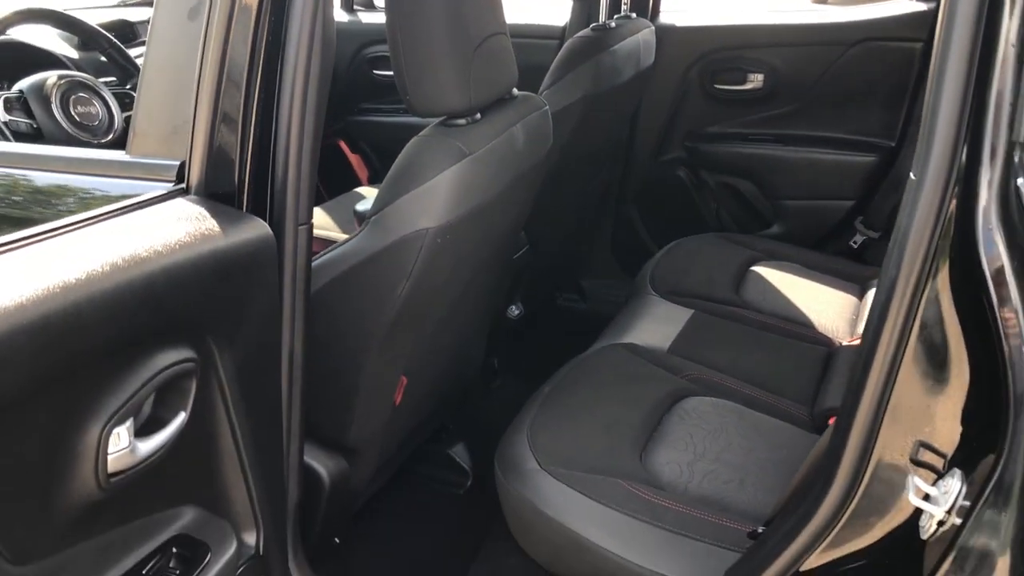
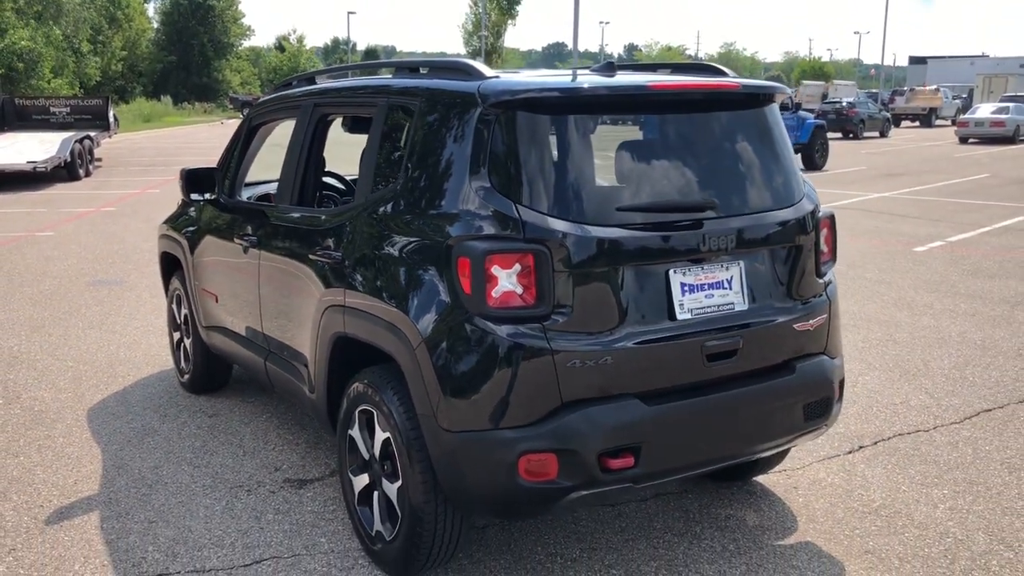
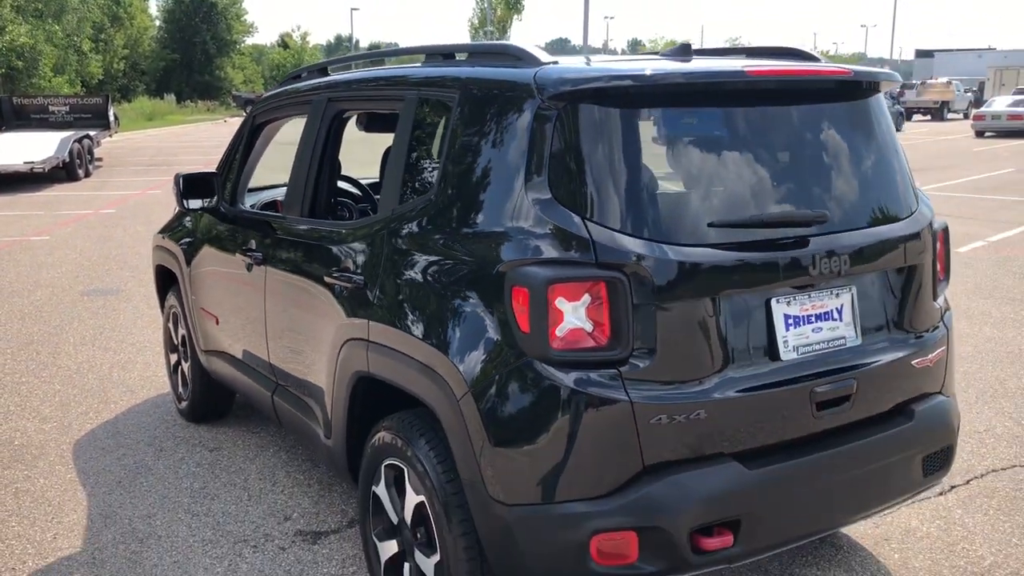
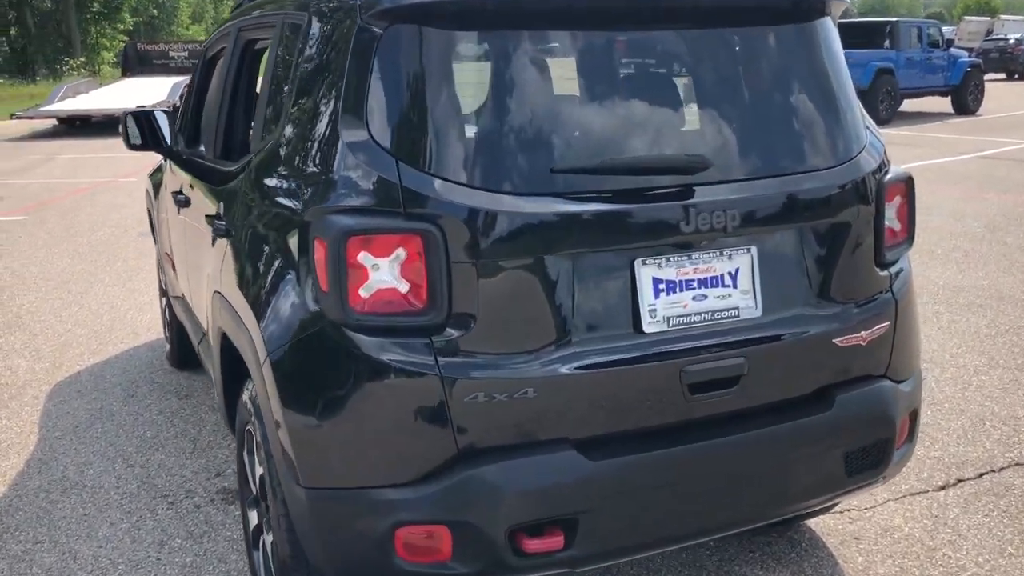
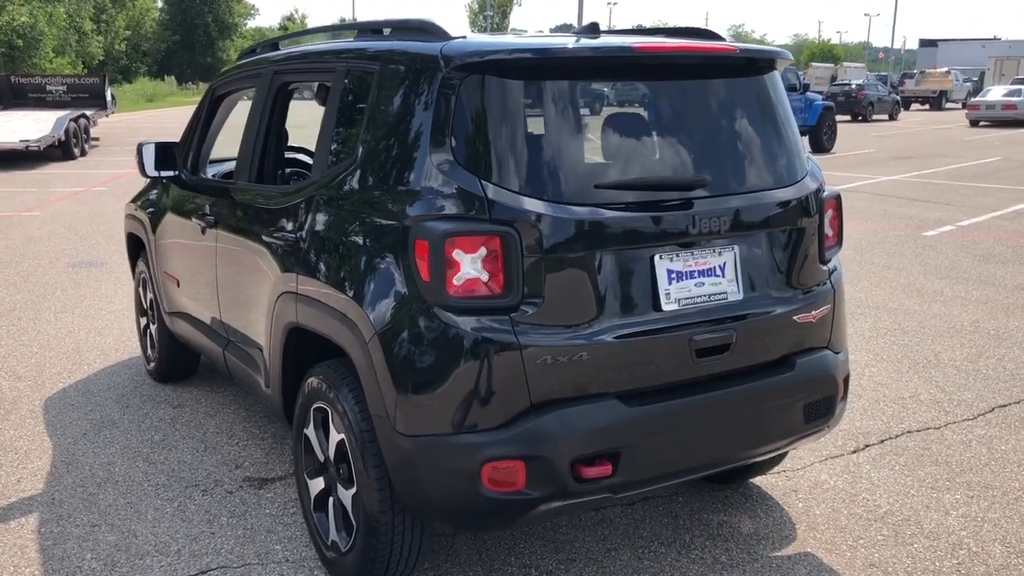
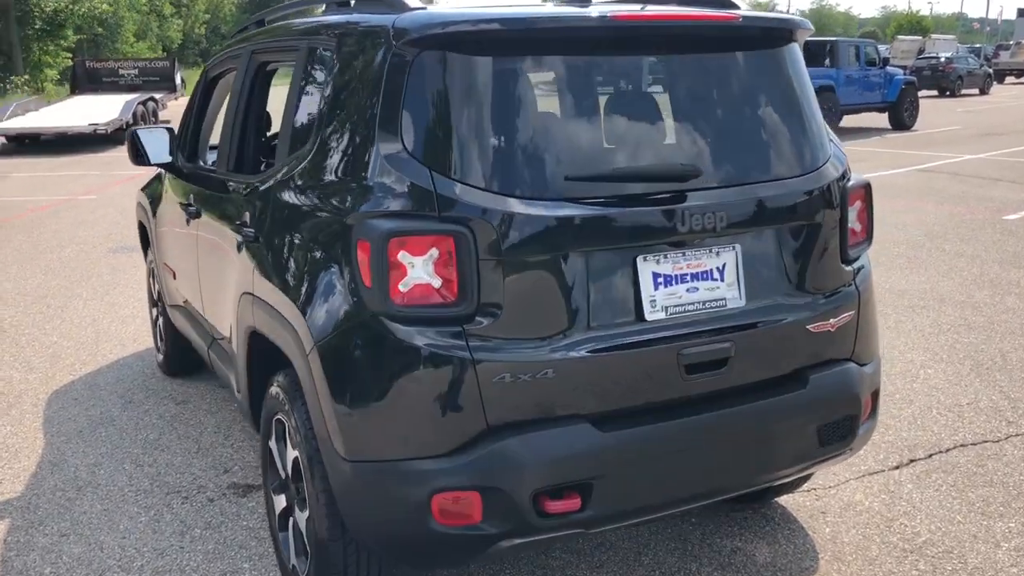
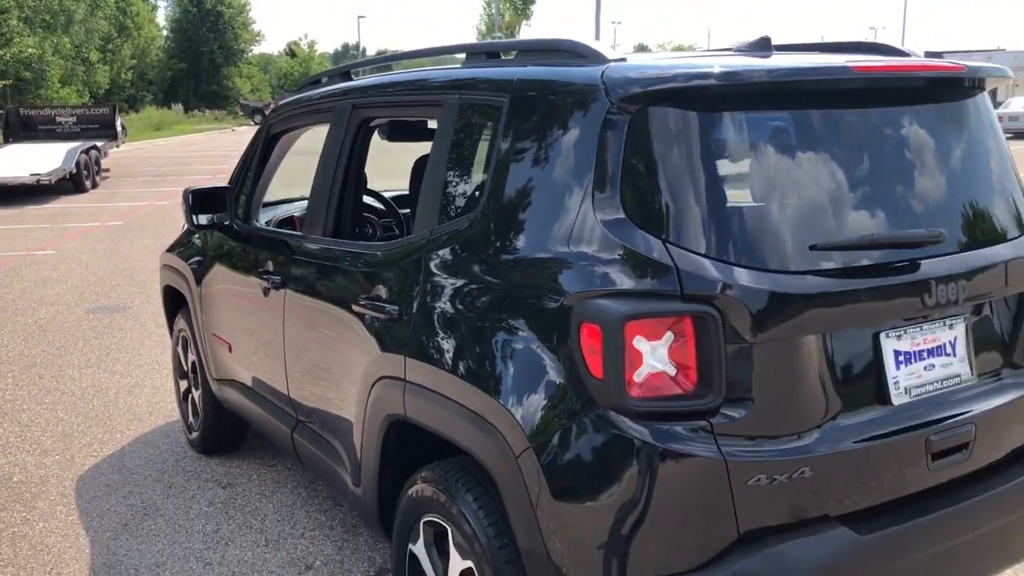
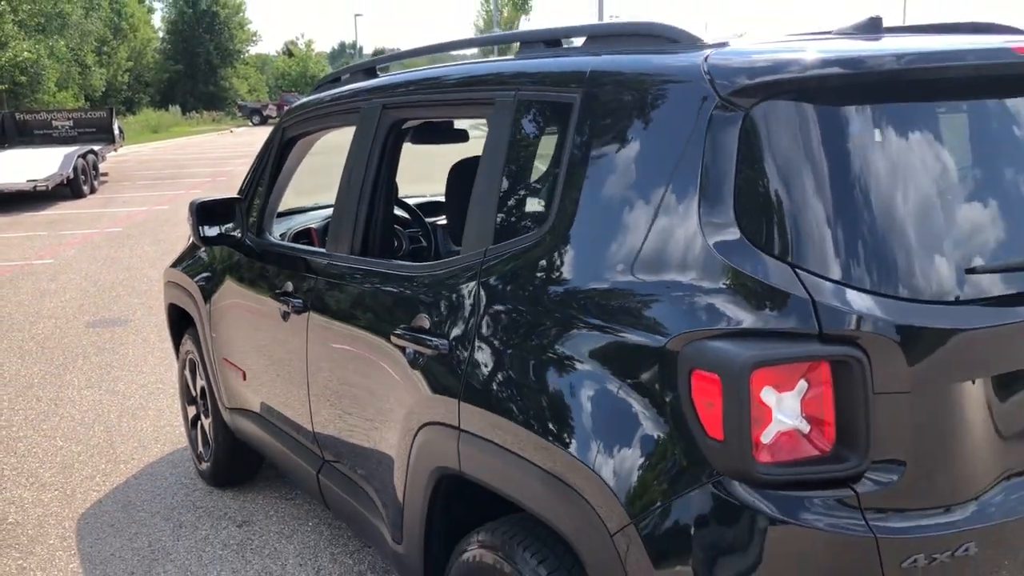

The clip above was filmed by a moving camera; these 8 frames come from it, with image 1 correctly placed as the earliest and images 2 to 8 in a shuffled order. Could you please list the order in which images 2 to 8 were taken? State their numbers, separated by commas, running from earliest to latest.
8, 7, 3, 2, 5, 6, 4
